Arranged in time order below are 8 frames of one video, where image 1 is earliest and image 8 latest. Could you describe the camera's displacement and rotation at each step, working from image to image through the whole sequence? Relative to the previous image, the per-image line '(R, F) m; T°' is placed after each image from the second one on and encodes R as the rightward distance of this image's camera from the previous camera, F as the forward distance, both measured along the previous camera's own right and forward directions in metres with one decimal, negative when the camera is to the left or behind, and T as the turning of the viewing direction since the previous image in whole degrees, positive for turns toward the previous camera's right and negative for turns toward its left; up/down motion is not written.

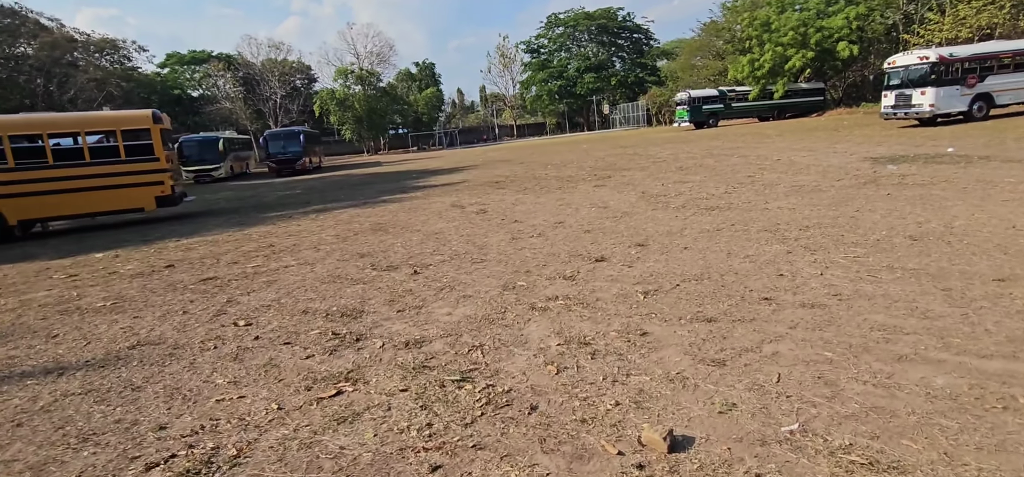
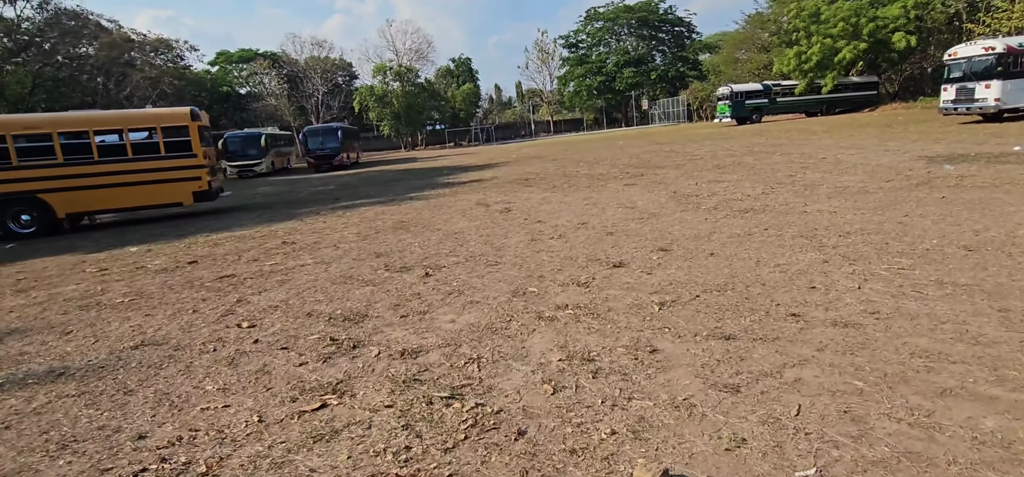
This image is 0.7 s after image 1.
(+0.3, +0.3) m; -4°
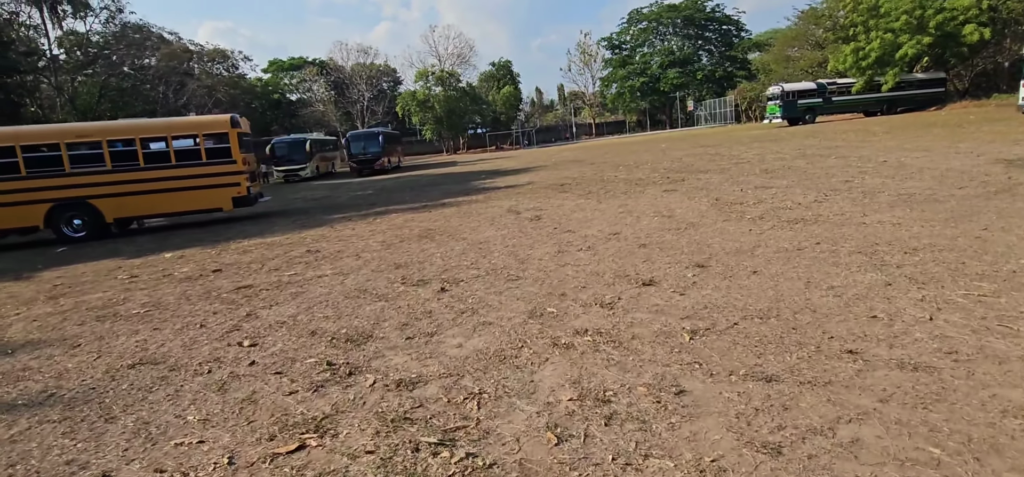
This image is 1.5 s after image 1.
(+0.2, +0.5) m; -4°
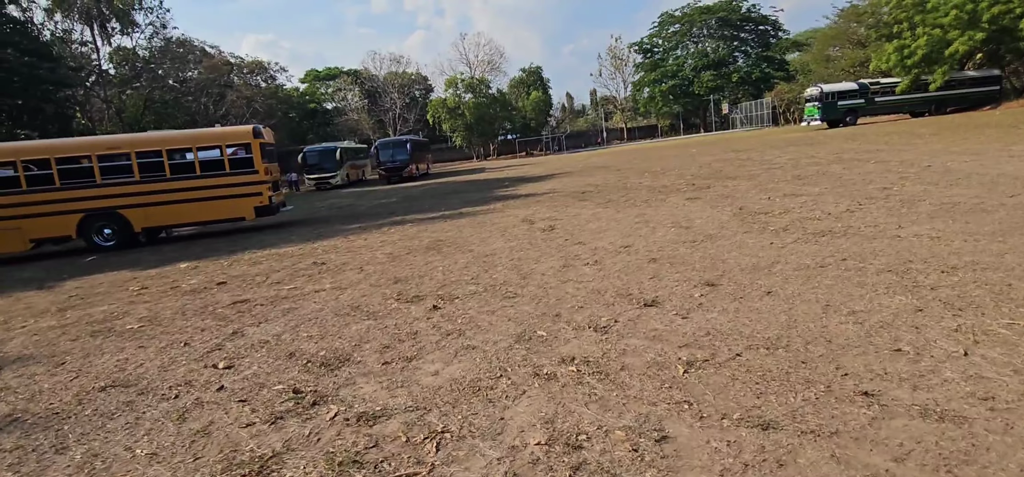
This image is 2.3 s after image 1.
(+0.4, +0.4) m; -4°
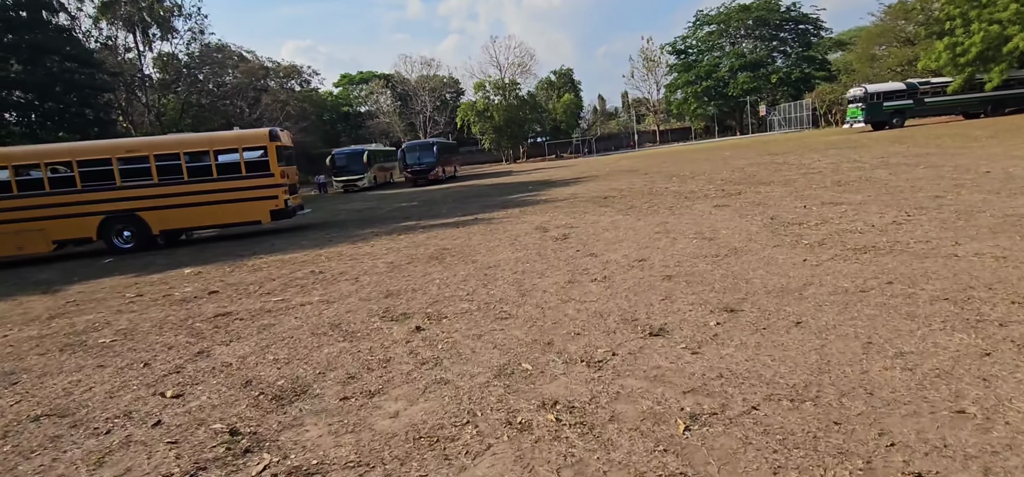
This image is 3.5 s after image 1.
(+0.4, +0.6) m; -3°
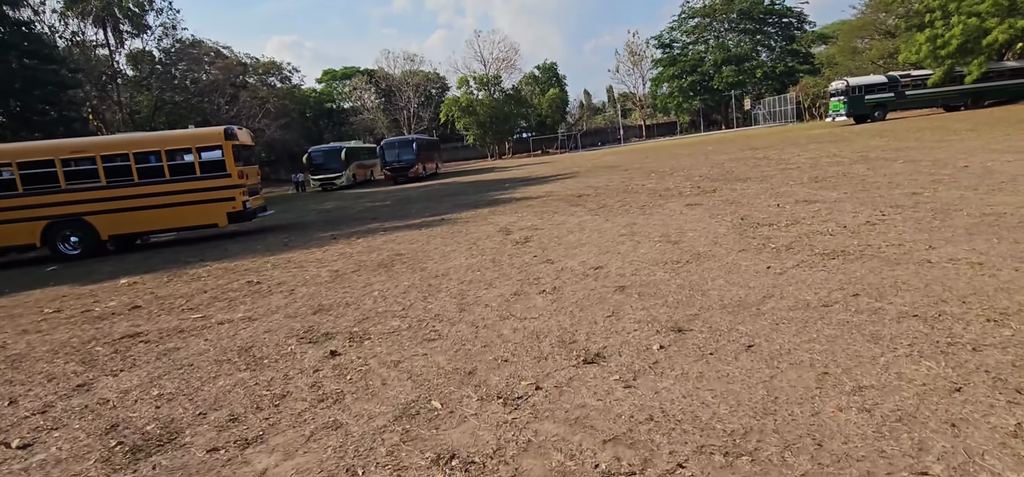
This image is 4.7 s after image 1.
(+0.5, +0.6) m; +1°
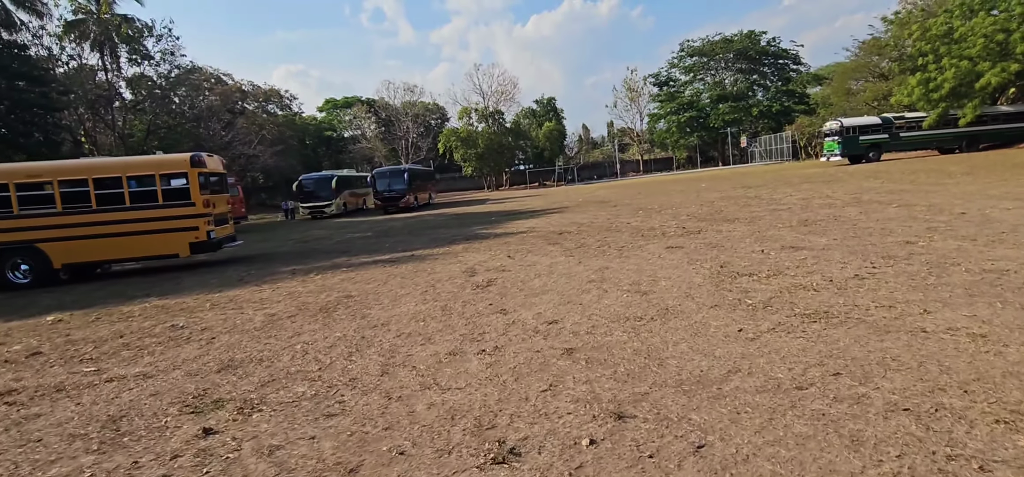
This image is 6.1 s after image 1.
(+0.6, +0.7) m; 0°
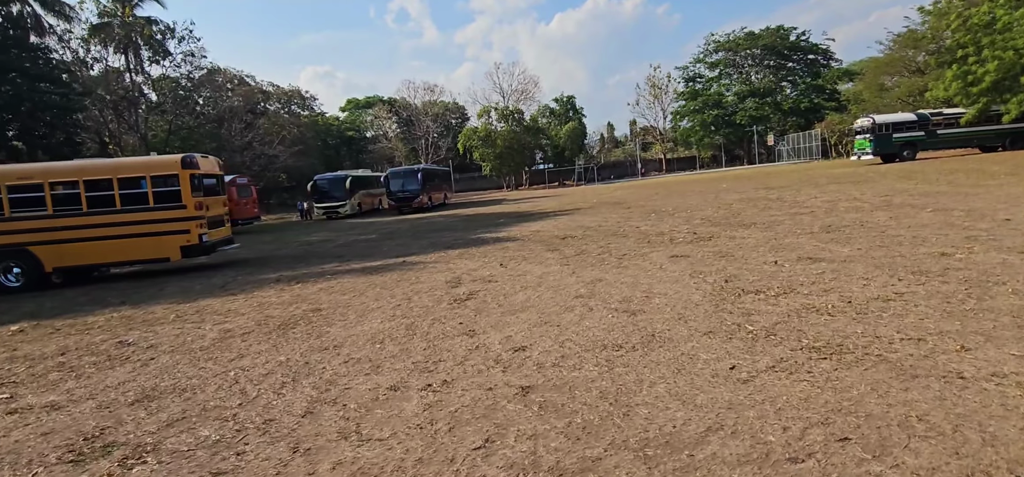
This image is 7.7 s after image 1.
(+0.6, +0.8) m; -2°
